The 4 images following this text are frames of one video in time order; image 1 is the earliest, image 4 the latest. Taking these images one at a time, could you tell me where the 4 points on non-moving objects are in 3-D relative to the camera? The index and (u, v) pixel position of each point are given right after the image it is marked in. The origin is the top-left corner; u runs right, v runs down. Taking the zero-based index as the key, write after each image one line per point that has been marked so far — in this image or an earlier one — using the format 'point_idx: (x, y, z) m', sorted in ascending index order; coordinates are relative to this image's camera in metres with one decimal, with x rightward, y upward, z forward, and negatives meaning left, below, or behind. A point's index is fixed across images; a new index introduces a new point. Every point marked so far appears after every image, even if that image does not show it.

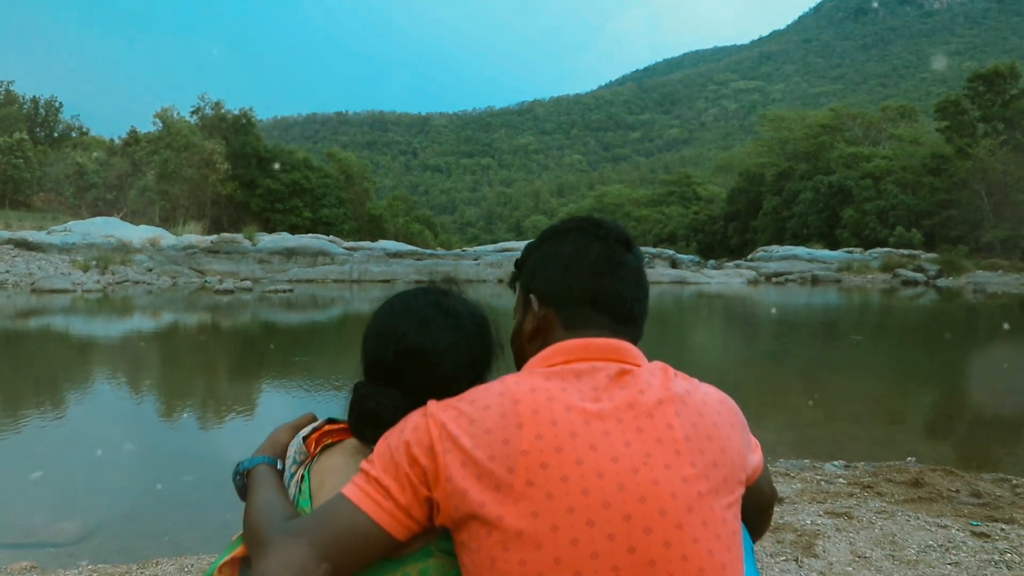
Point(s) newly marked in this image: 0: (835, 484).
0: (+1.7, -1.0, +4.2) m
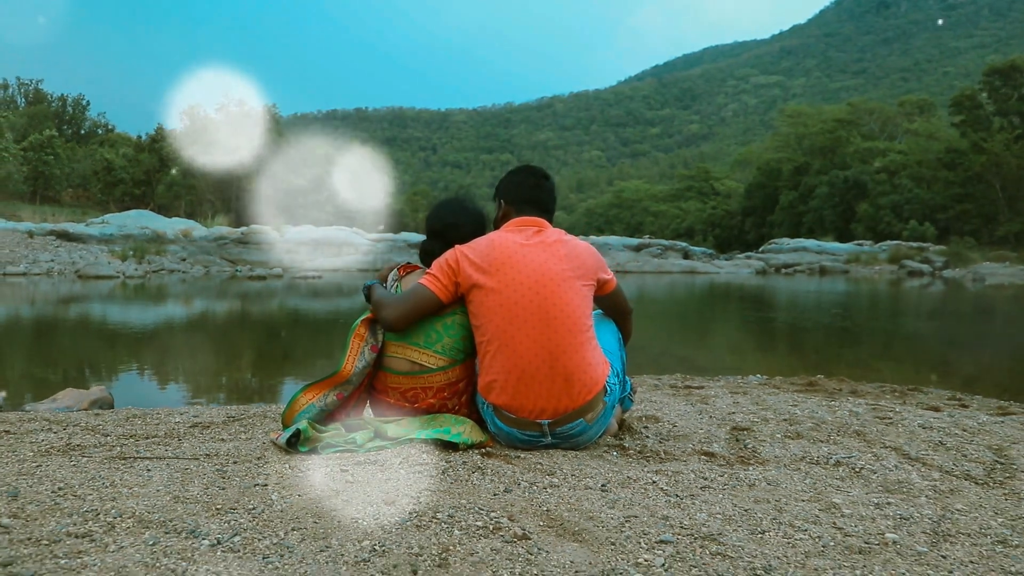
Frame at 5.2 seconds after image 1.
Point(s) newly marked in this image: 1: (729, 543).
0: (+1.7, -0.7, +5.7) m
1: (+0.4, -0.5, +1.6) m
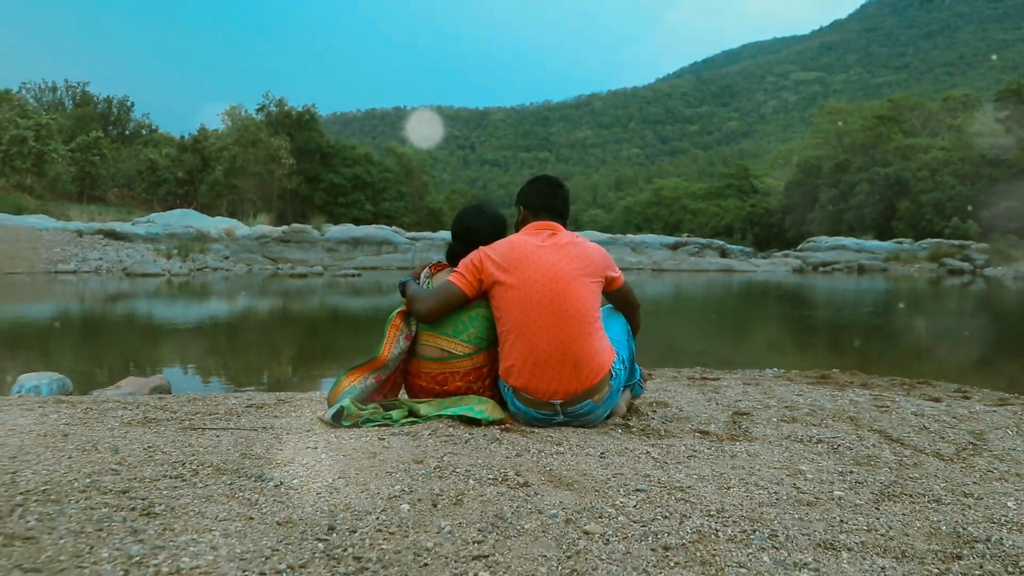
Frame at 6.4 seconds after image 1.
0: (+1.9, -0.7, +6.0) m
1: (+0.4, -0.5, +1.9) m
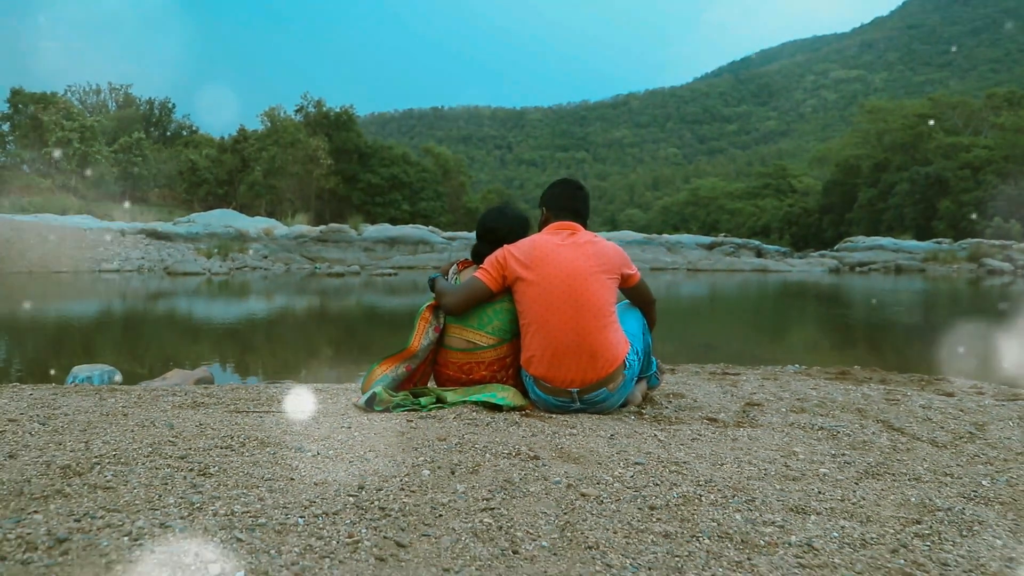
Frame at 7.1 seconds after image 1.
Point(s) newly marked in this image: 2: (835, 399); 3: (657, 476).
0: (+2.1, -0.6, +6.1) m
1: (+0.5, -0.5, +2.1) m
2: (+1.7, -0.6, +4.2) m
3: (+0.4, -0.5, +2.0) m
